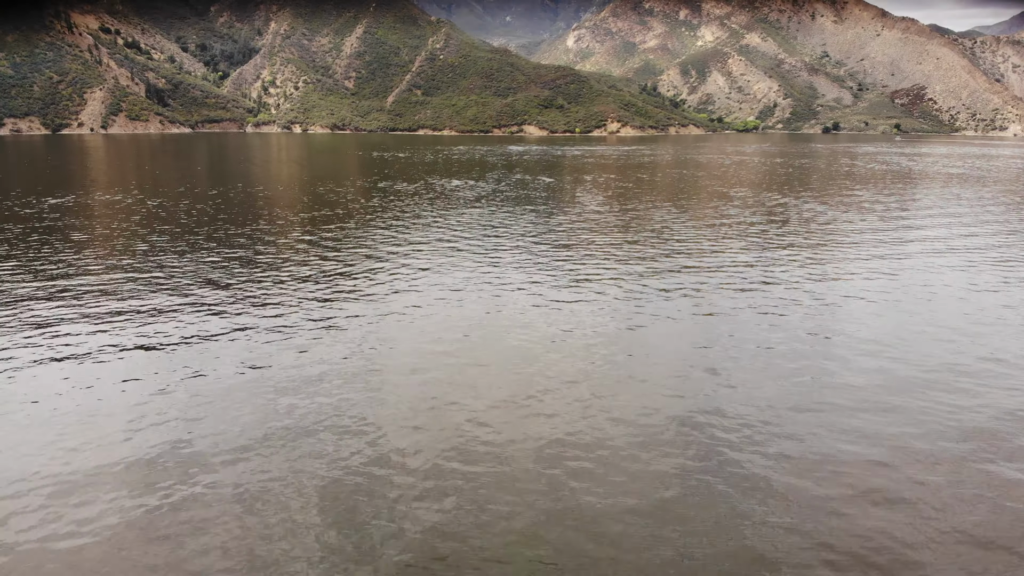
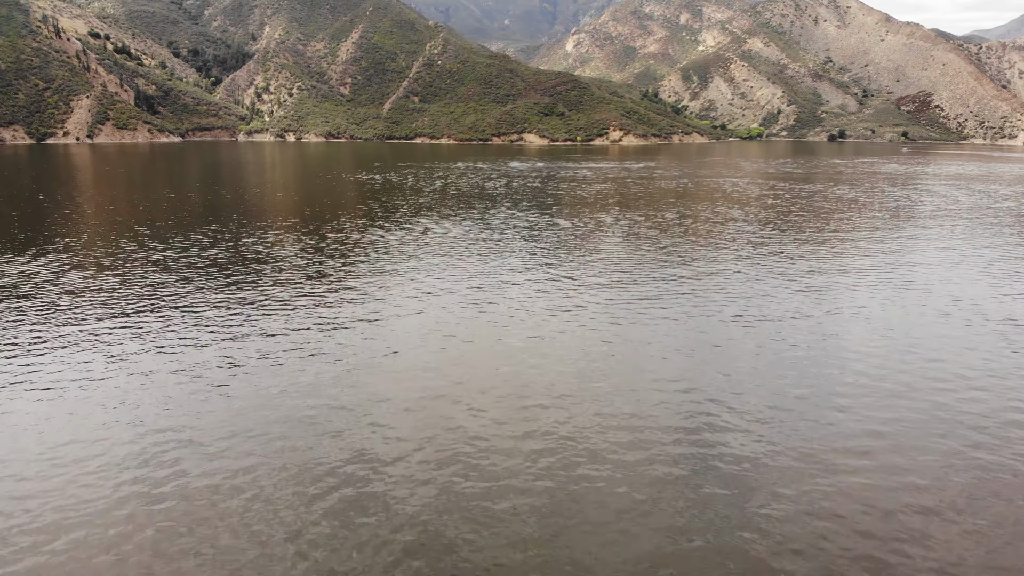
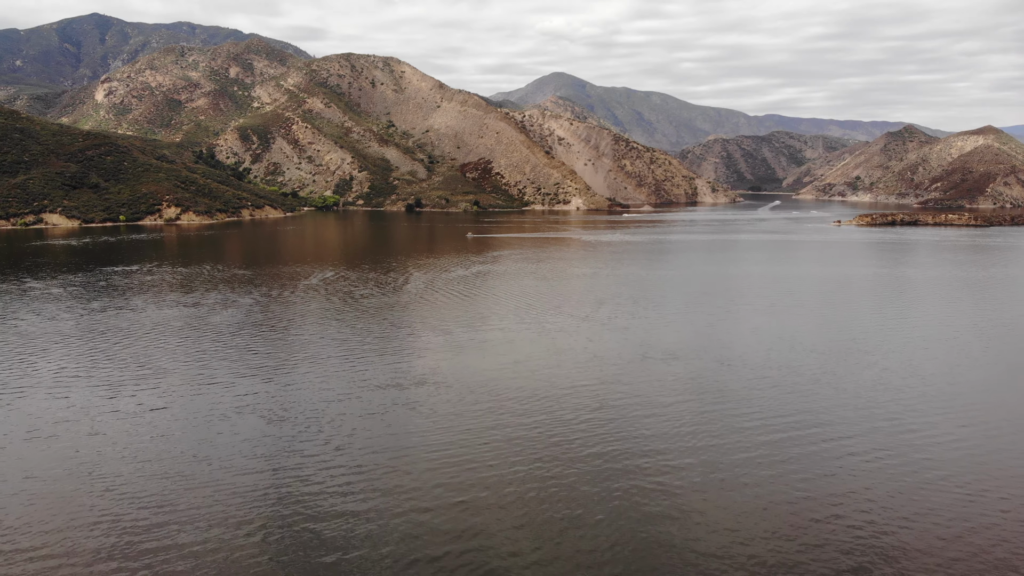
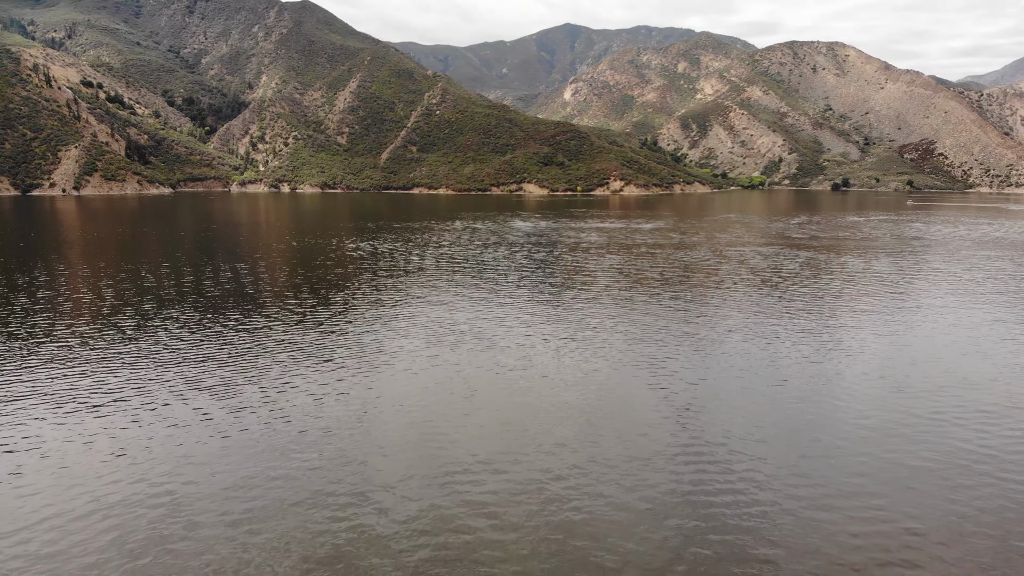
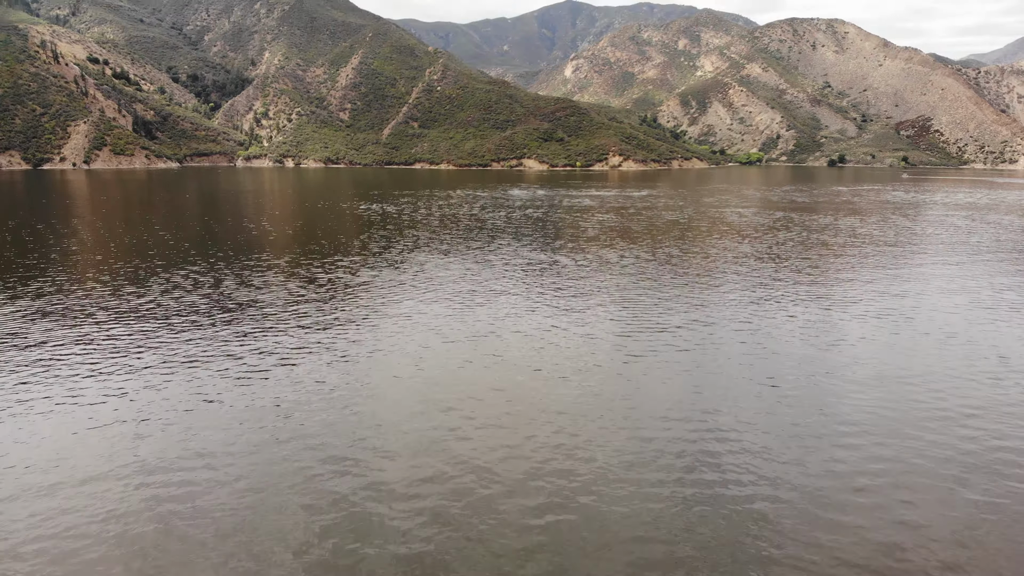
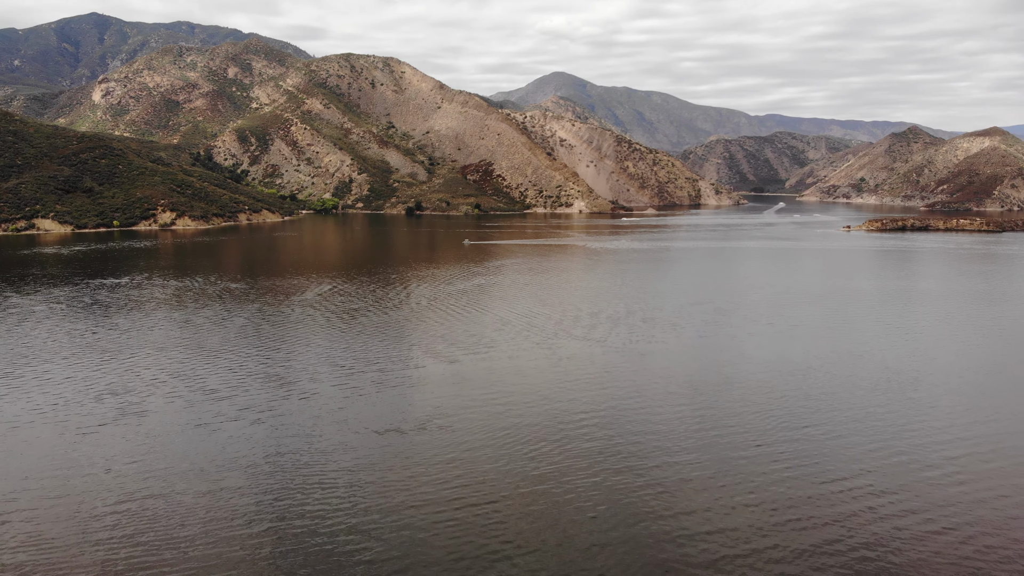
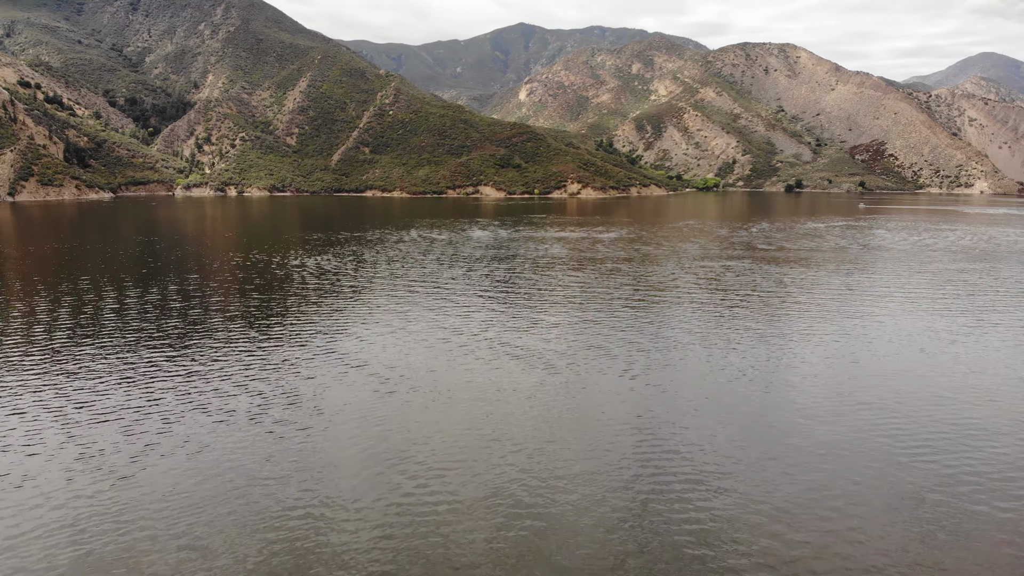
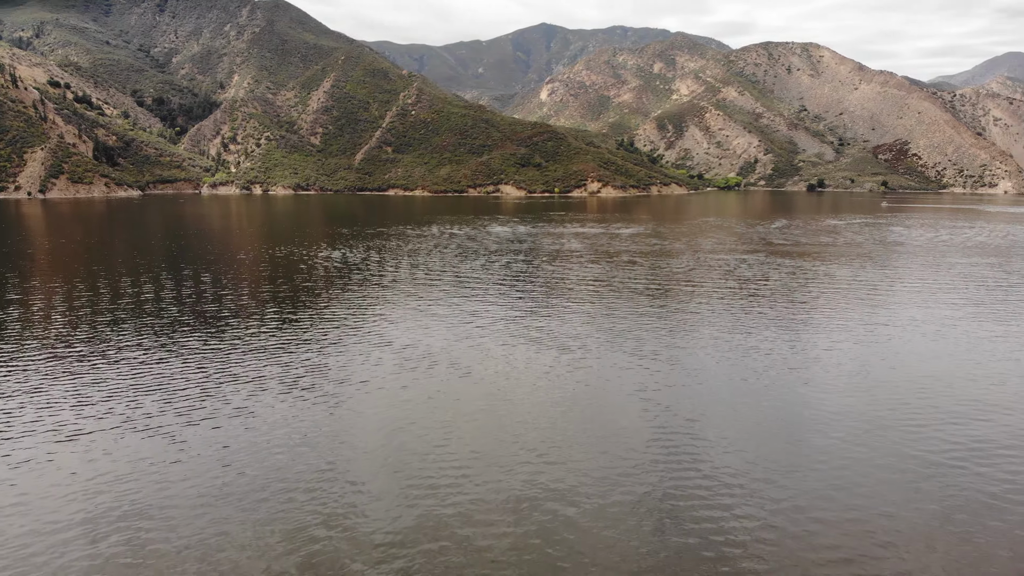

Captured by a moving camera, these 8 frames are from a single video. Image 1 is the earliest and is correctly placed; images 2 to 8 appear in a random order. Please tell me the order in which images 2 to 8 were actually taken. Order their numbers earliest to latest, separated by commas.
2, 5, 4, 8, 7, 3, 6
